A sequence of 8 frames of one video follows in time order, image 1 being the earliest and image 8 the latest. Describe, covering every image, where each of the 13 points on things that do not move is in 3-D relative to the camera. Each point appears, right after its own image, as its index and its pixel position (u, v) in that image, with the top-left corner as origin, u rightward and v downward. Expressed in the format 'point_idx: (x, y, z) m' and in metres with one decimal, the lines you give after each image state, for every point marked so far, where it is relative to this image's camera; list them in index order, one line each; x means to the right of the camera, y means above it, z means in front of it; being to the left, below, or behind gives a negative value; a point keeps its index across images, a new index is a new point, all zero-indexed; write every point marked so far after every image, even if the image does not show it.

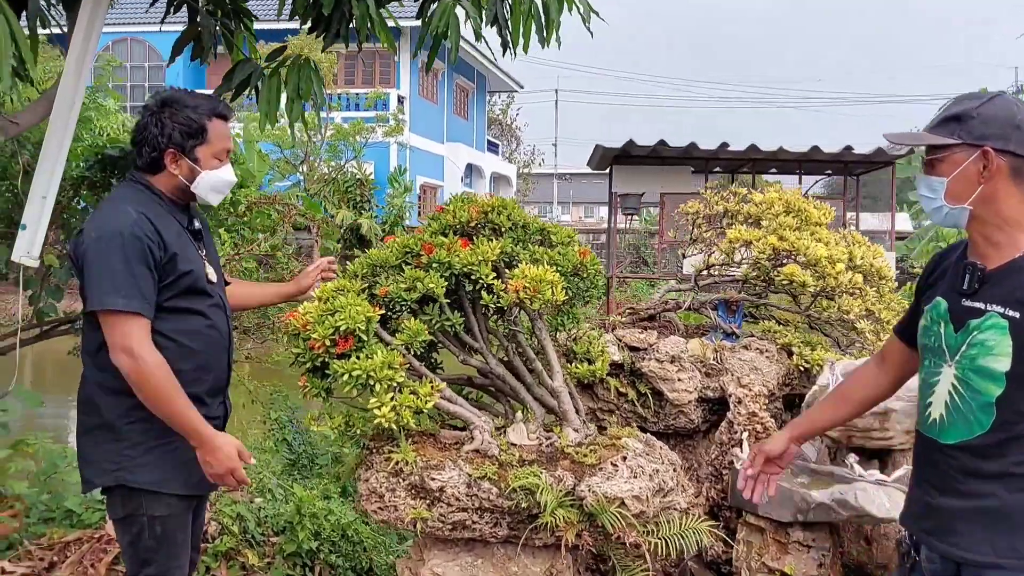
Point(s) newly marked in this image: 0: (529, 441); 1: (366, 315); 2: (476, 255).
0: (+0.1, -0.8, +4.3) m
1: (-0.7, -0.1, +4.1) m
2: (-0.2, +0.2, +4.3) m
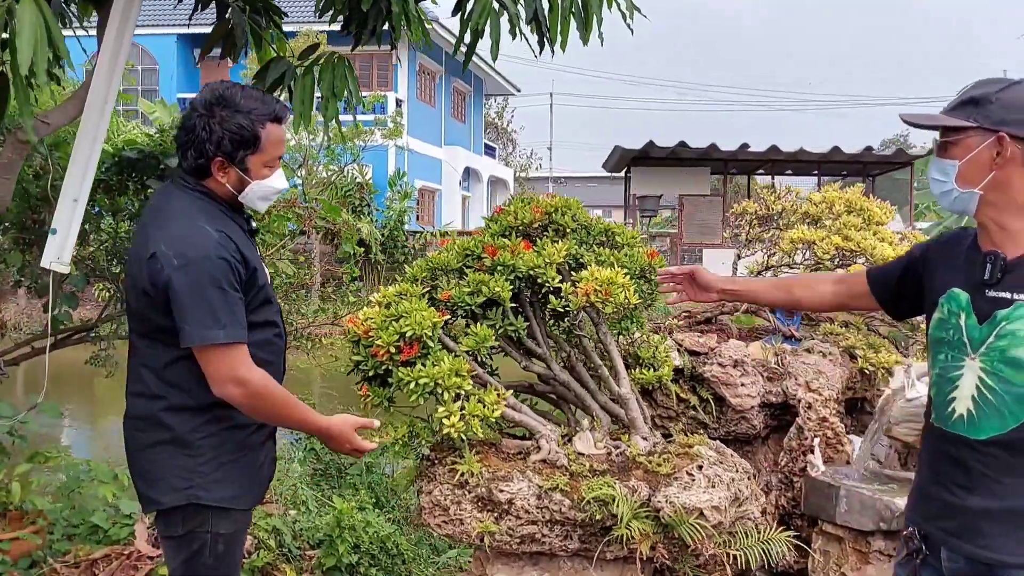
0: (+0.4, -0.8, +4.1) m
1: (-0.4, -0.2, +4.0) m
2: (+0.2, +0.2, +4.1) m
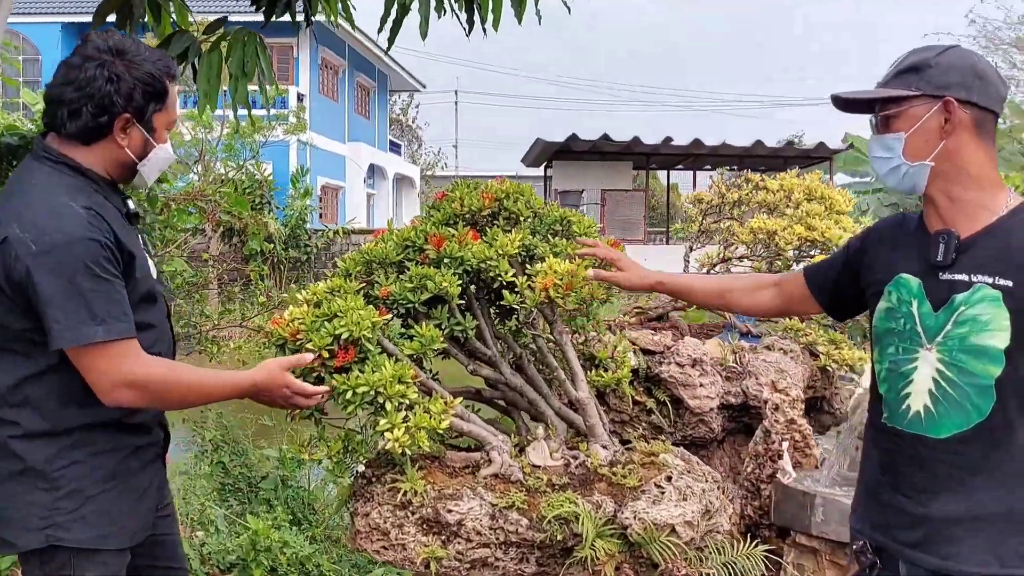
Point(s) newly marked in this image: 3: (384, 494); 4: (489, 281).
0: (+0.2, -0.8, +3.7) m
1: (-0.6, -0.1, +3.5) m
2: (-0.1, +0.2, +3.7) m
3: (-0.6, -0.9, +3.6) m
4: (-0.1, +0.1, +3.8) m
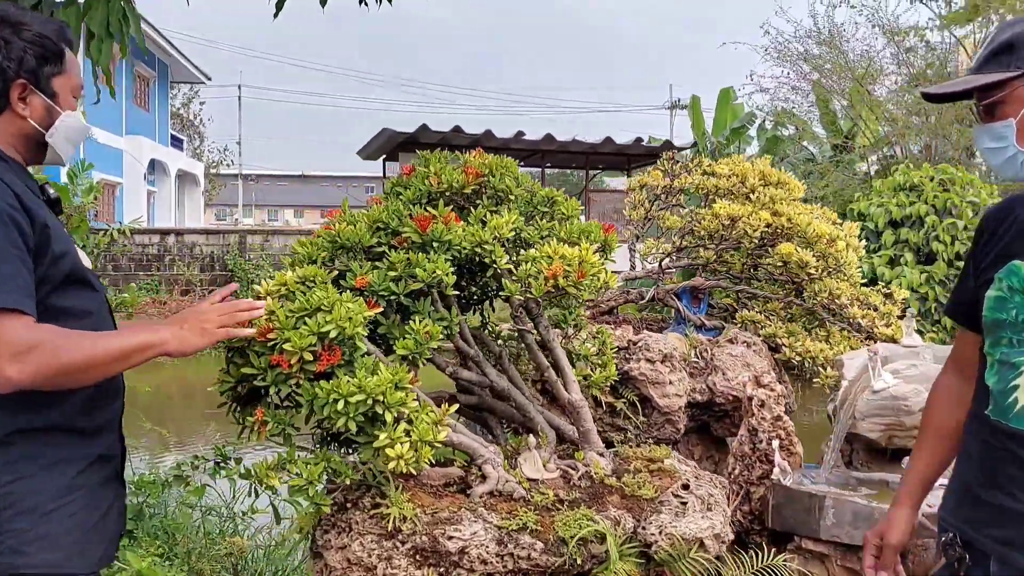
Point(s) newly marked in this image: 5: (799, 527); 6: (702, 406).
0: (+0.1, -0.8, +3.3) m
1: (-0.5, -0.1, +2.9) m
2: (-0.1, +0.2, +3.2) m
3: (-0.6, -0.9, +3.0) m
4: (-0.1, +0.1, +3.3) m
5: (+1.3, -1.1, +3.5) m
6: (+1.0, -0.6, +4.3) m
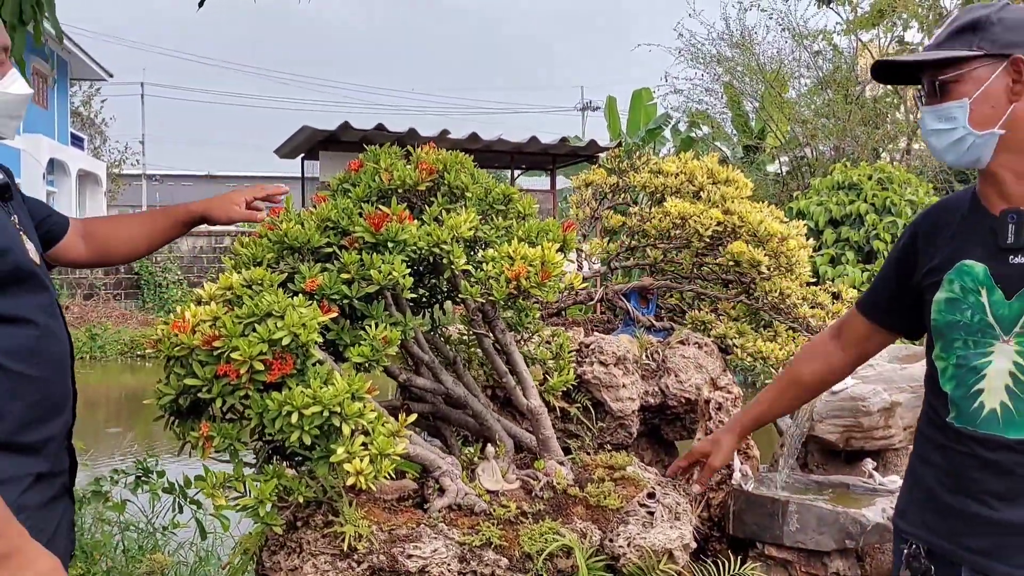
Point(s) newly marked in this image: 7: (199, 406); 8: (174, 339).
0: (0.0, -0.8, +3.1) m
1: (-0.6, -0.1, +2.6) m
2: (-0.3, +0.2, +3.0) m
3: (-0.7, -0.9, +2.8) m
4: (-0.3, +0.1, +3.1) m
5: (+1.1, -1.1, +3.5) m
6: (+0.8, -0.6, +4.2) m
7: (-1.1, -0.4, +2.7) m
8: (-1.1, -0.2, +2.7) m
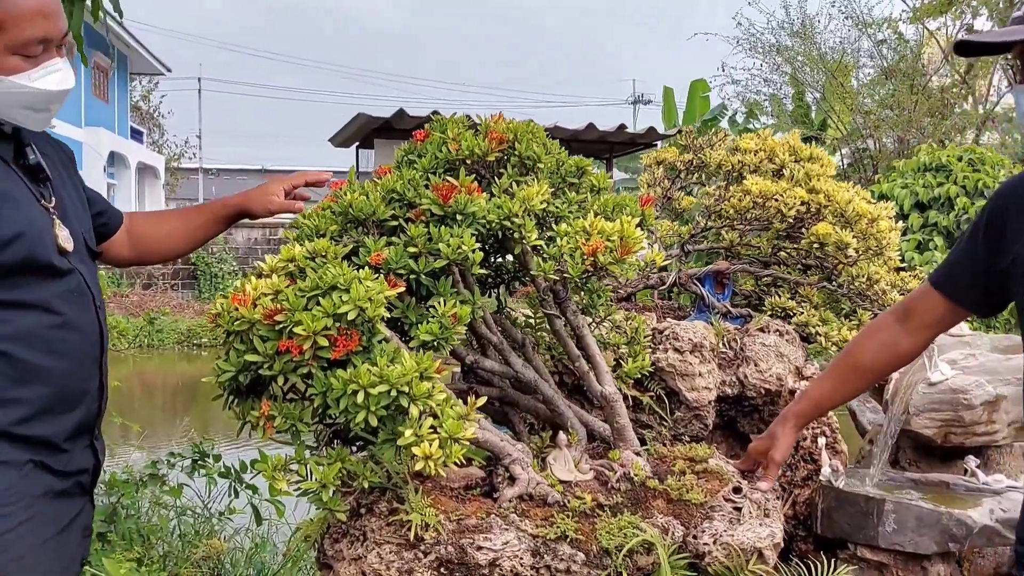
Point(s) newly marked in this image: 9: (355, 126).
0: (+0.3, -0.7, +2.9) m
1: (-0.4, 0.0, +2.5) m
2: (0.0, +0.3, +2.8) m
3: (-0.4, -0.8, +2.6) m
4: (0.0, +0.2, +2.9) m
5: (+1.4, -1.0, +3.2) m
6: (+1.1, -0.6, +4.0) m
7: (-0.8, -0.3, +2.6) m
8: (-0.9, -0.1, +2.5) m
9: (-2.1, +2.1, +10.4) m
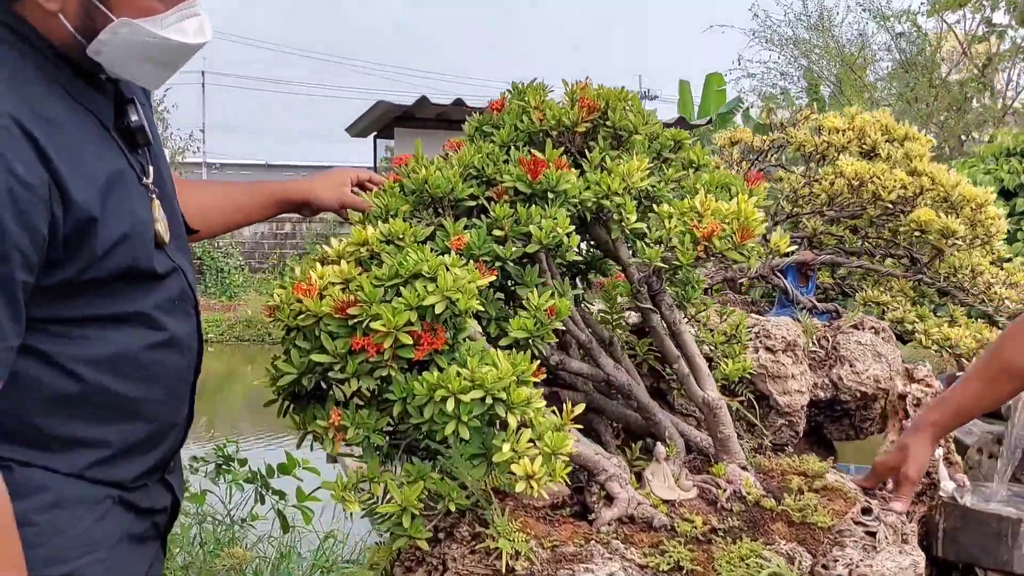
0: (+0.6, -0.7, +2.6) m
1: (-0.1, 0.0, +2.1) m
2: (+0.3, +0.3, +2.4) m
3: (-0.1, -0.8, +2.3) m
4: (+0.3, +0.2, +2.5) m
5: (+1.7, -0.9, +2.8) m
6: (+1.4, -0.5, +3.6) m
7: (-0.5, -0.3, +2.2) m
8: (-0.6, 0.0, +2.1) m
9: (-1.8, +2.2, +10.1) m
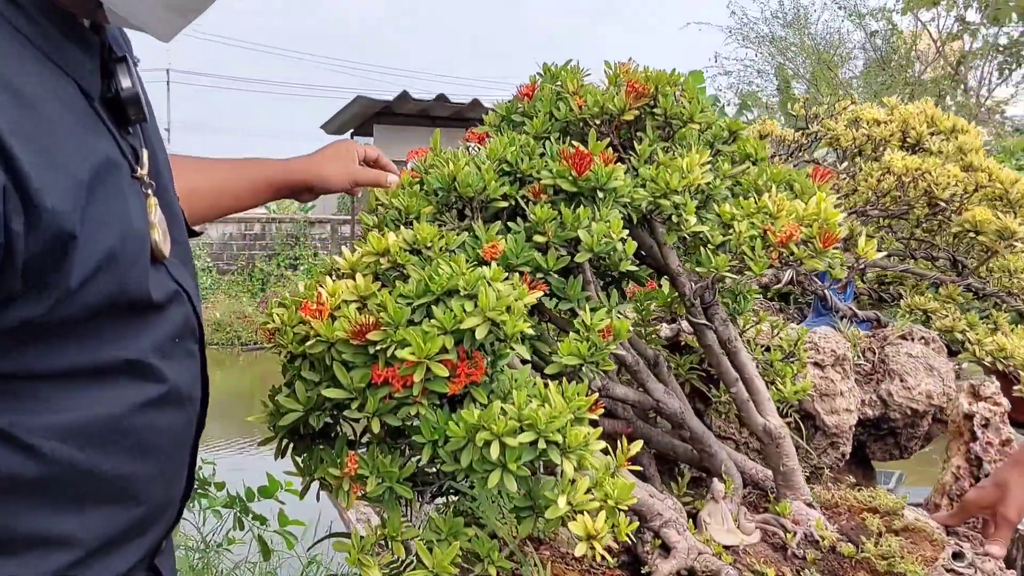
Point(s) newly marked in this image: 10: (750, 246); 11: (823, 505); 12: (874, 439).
0: (+0.7, -0.7, +2.2) m
1: (0.0, 0.0, +1.7) m
2: (+0.4, +0.3, +2.1) m
3: (0.0, -0.8, +1.9) m
4: (+0.4, +0.2, +2.2) m
5: (+1.8, -1.0, +2.5) m
6: (+1.5, -0.6, +3.3) m
7: (-0.4, -0.3, +1.8) m
8: (-0.5, -0.1, +1.8) m
9: (-1.9, +2.2, +9.6) m
10: (+0.6, +0.1, +2.1) m
11: (+1.0, -0.7, +2.5) m
12: (+1.6, -0.6, +3.4) m
